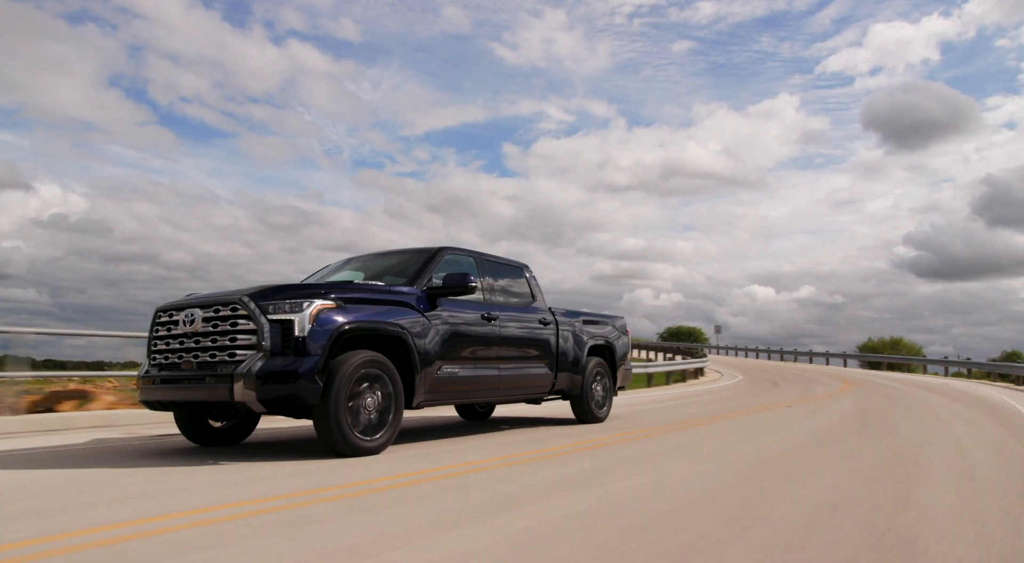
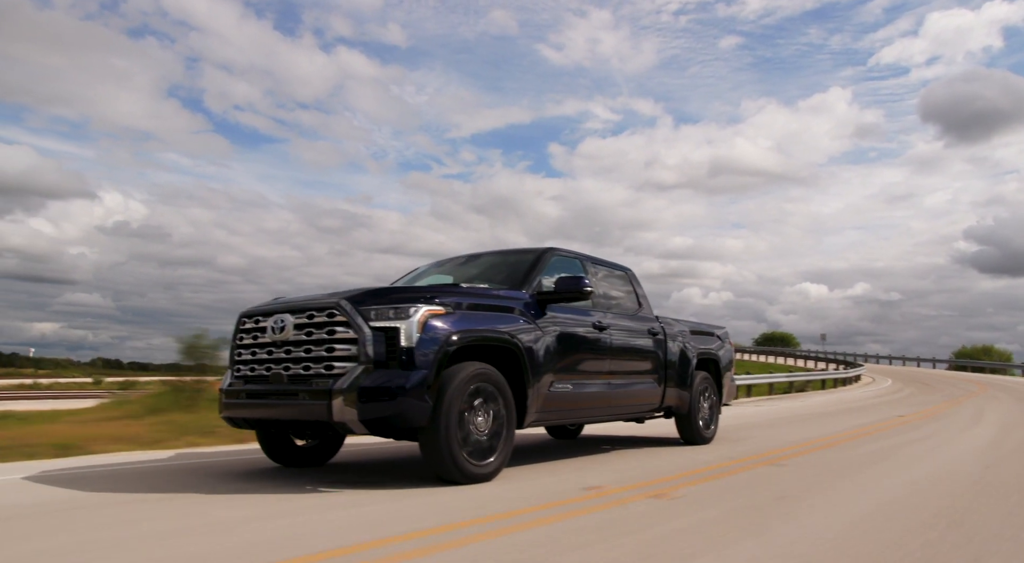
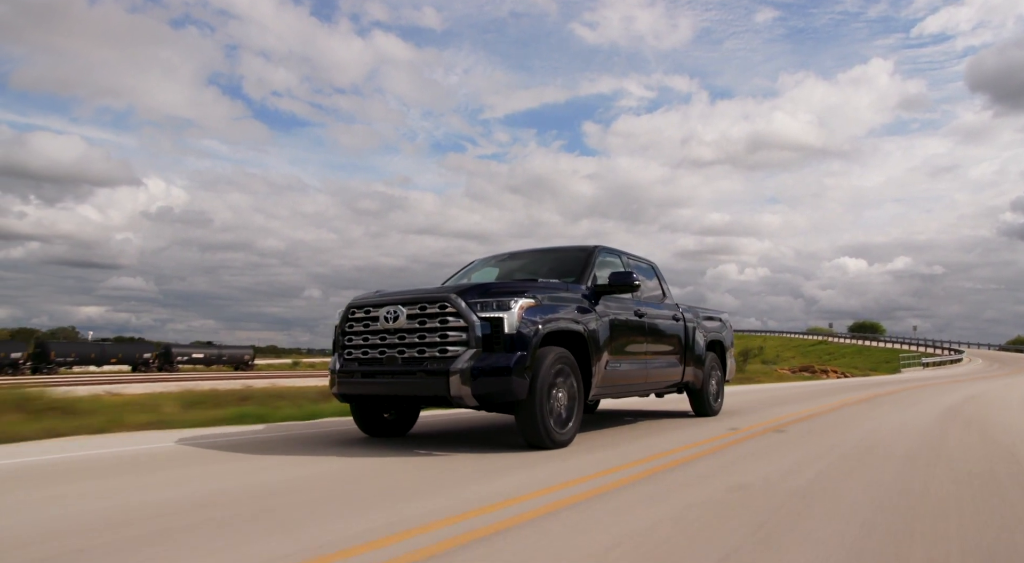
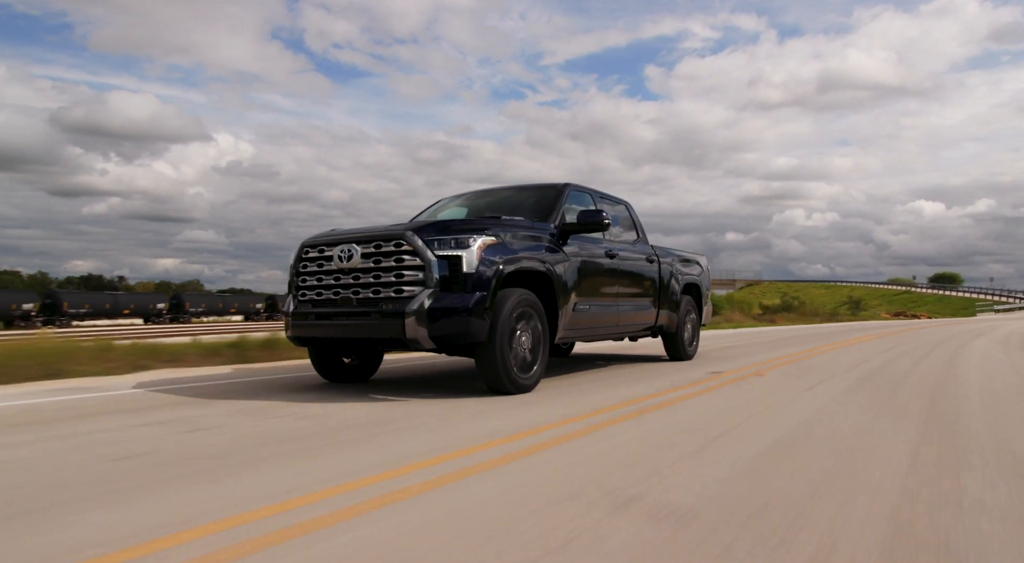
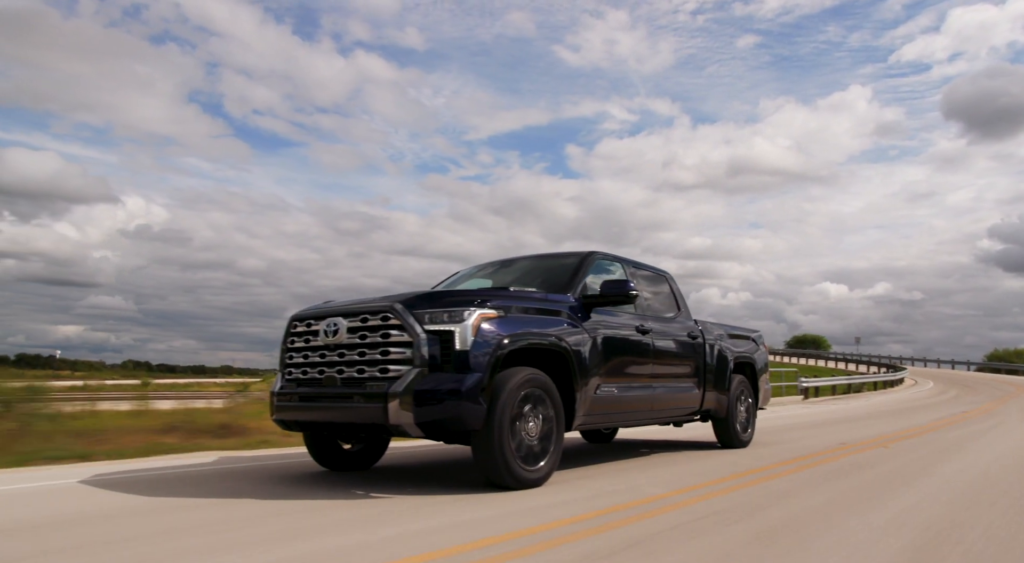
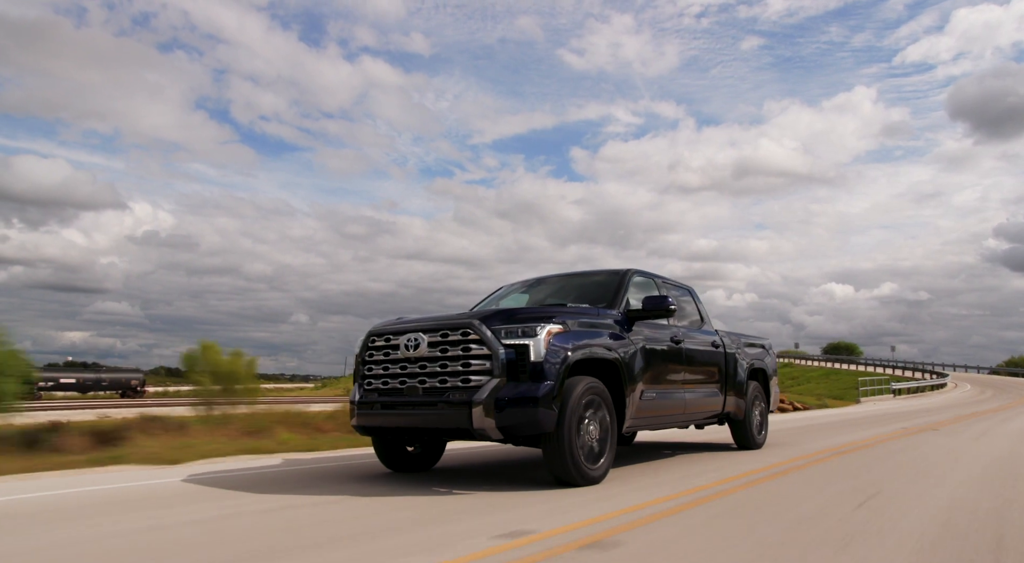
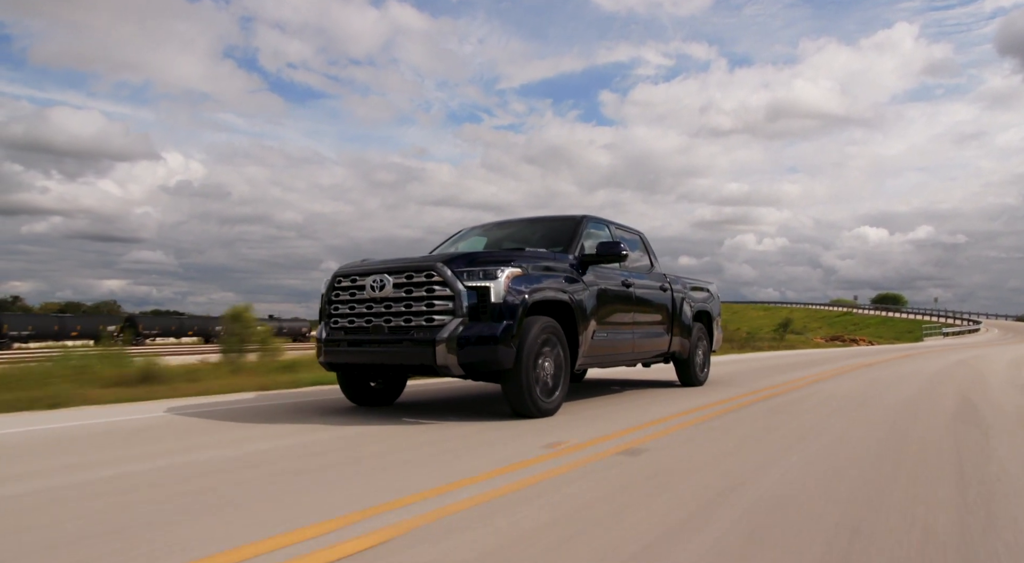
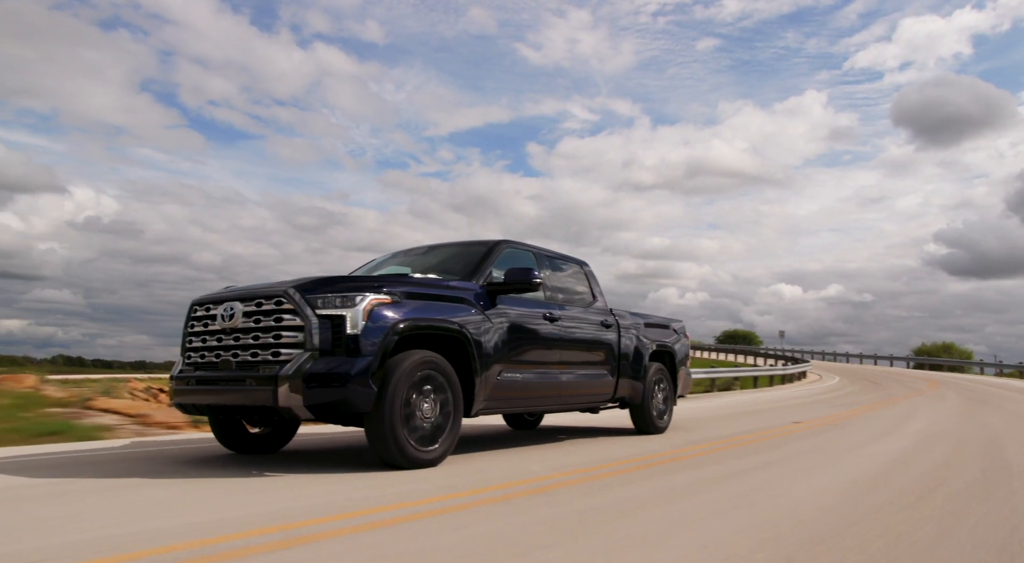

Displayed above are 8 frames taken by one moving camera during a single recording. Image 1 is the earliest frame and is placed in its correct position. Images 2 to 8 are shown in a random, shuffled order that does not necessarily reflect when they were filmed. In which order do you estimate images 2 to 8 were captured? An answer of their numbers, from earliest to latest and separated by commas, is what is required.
8, 2, 5, 6, 3, 7, 4
